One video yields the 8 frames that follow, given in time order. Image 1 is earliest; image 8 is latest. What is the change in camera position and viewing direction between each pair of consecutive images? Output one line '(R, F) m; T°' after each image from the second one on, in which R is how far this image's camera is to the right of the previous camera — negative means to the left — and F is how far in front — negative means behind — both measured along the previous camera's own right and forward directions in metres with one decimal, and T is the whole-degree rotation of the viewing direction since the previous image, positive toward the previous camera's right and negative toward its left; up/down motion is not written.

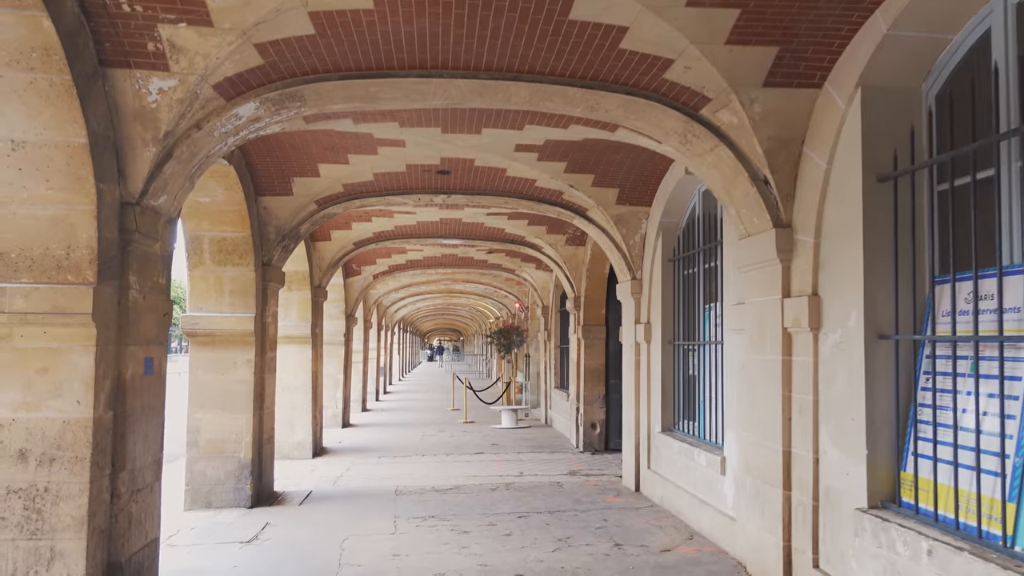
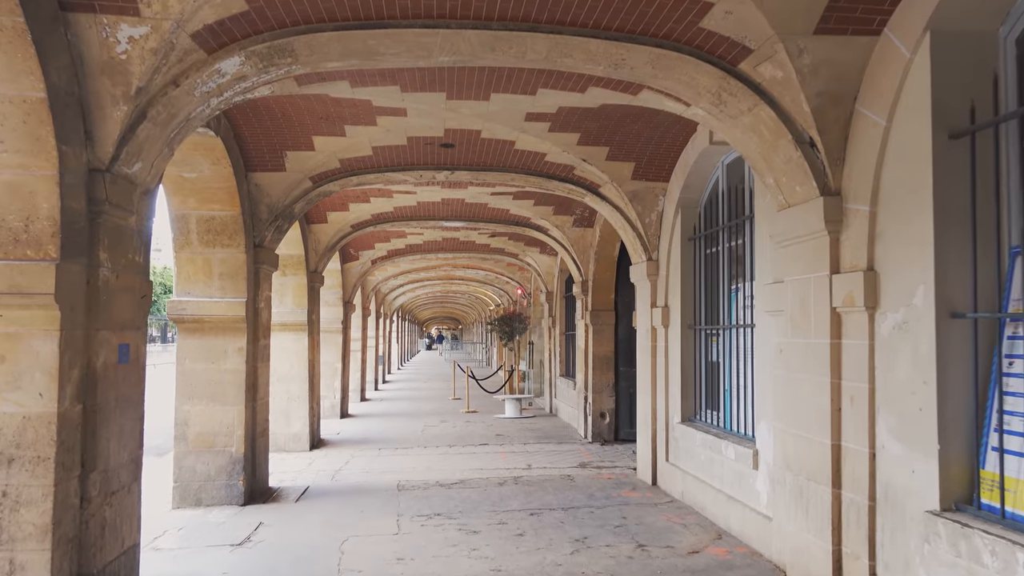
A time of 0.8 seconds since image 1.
(-0.1, +0.5) m; 0°
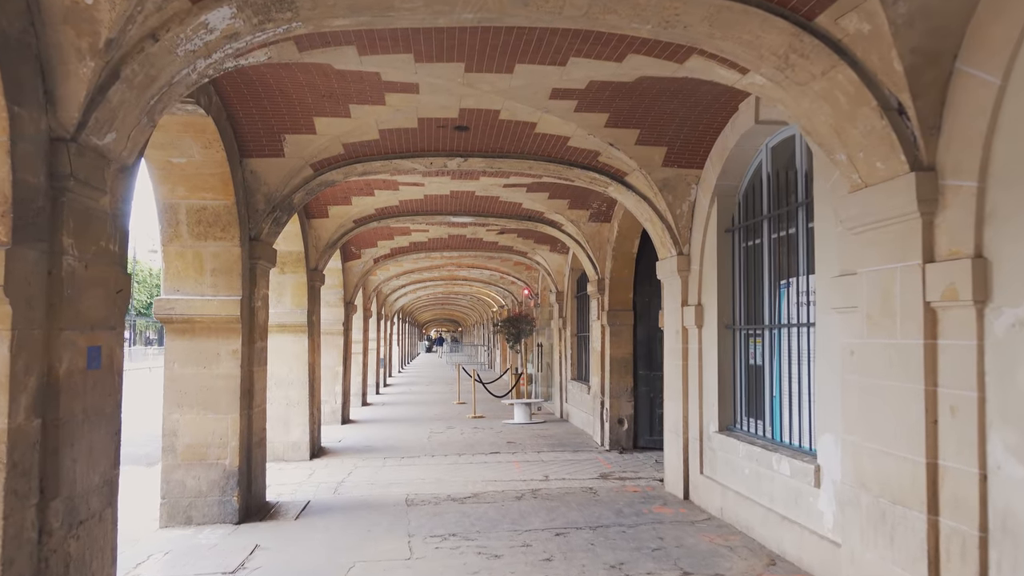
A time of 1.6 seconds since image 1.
(-0.2, +0.6) m; 0°
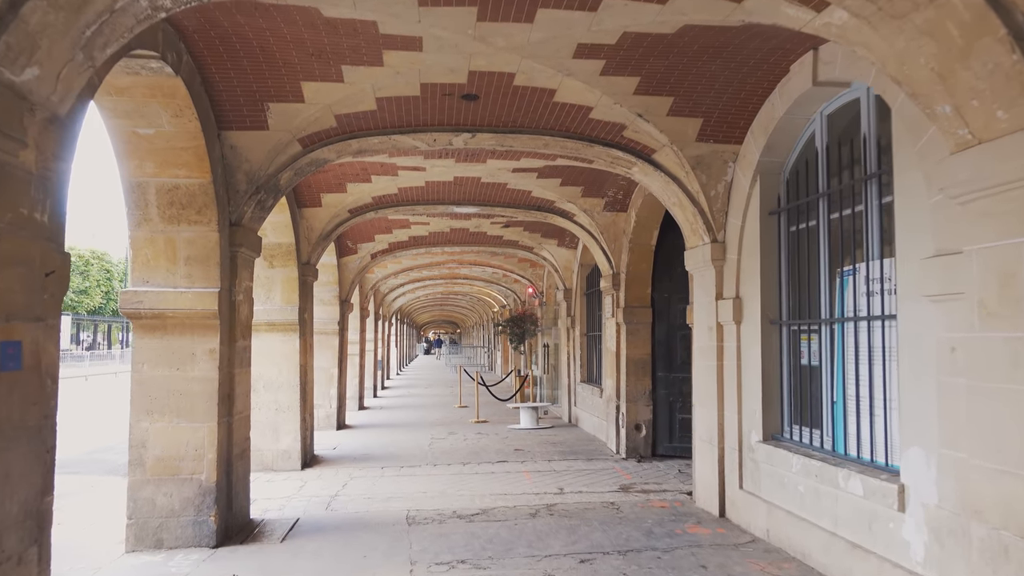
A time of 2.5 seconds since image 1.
(-0.1, +0.8) m; 0°
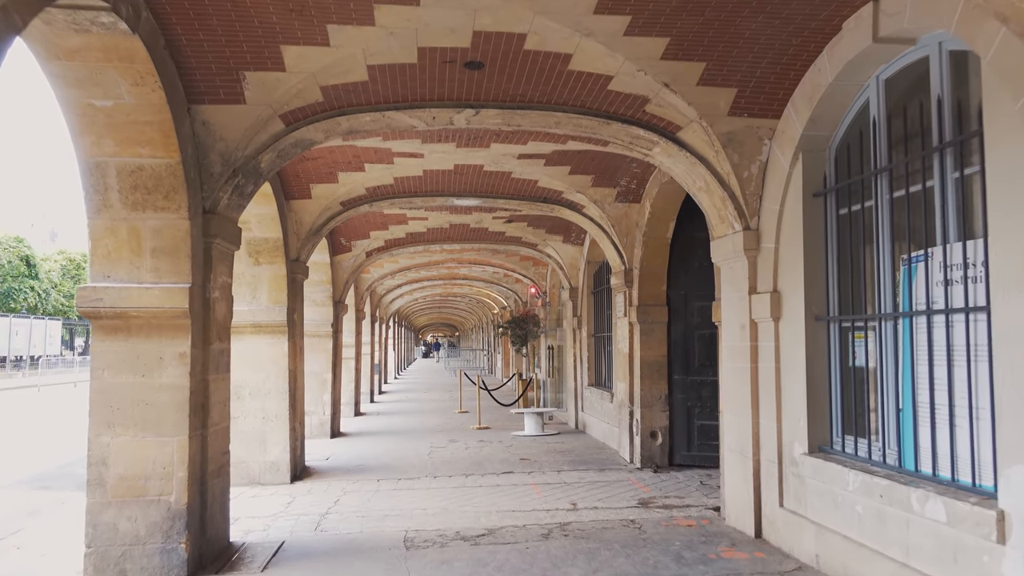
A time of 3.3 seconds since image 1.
(-0.1, +0.7) m; 0°
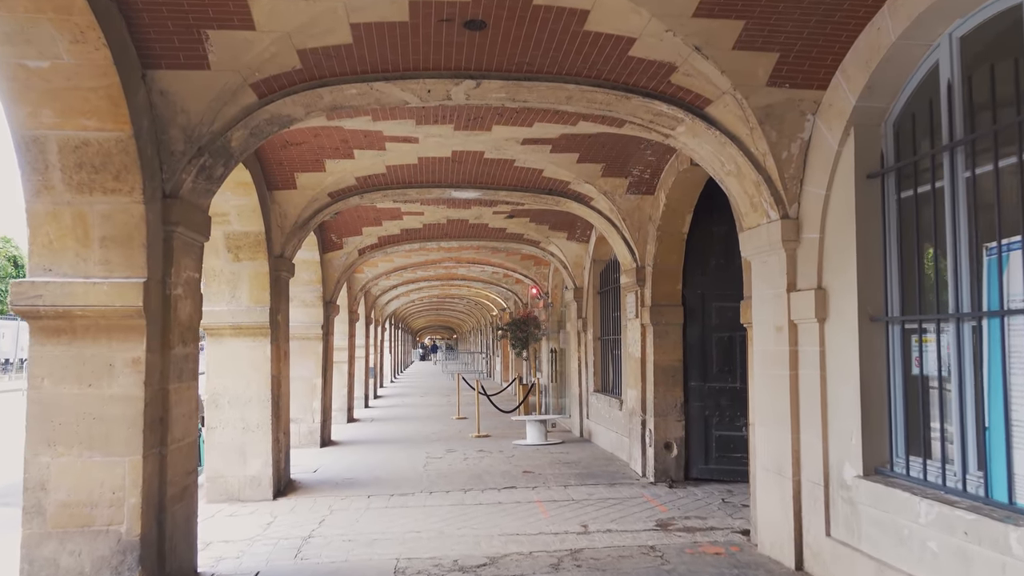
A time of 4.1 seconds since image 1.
(0.0, +0.7) m; 0°
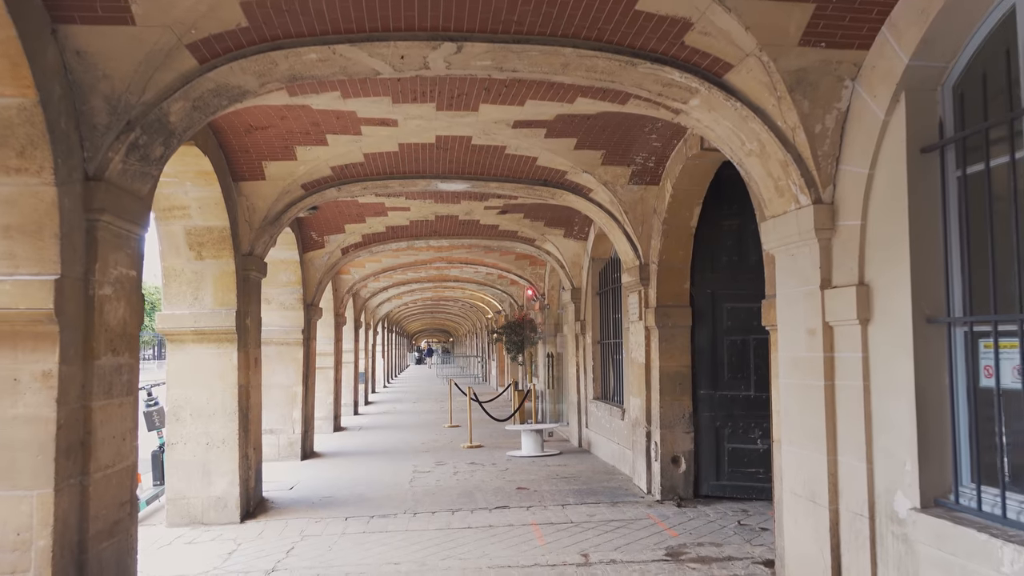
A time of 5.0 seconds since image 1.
(0.0, +0.7) m; 0°
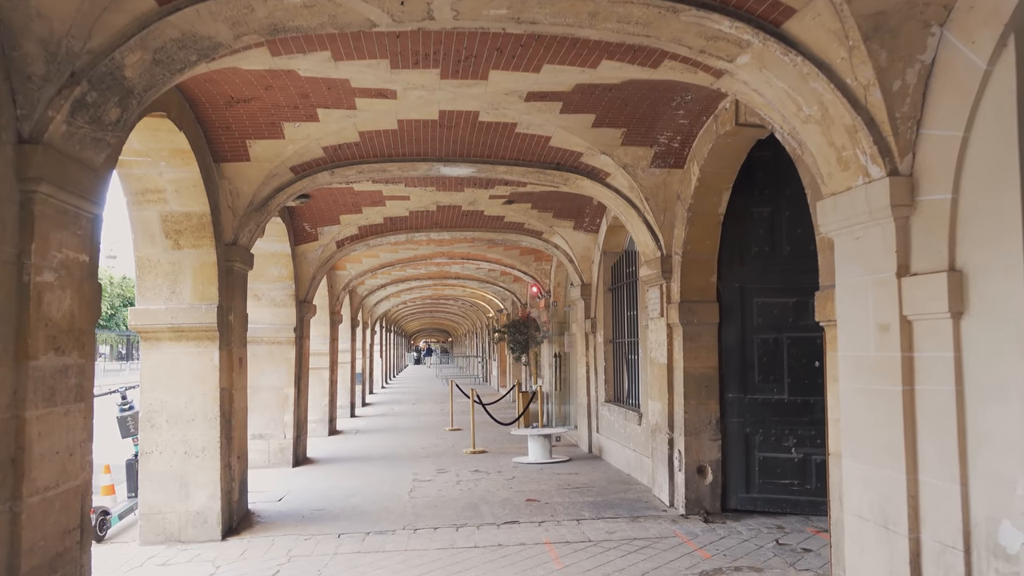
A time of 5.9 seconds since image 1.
(-0.1, +0.7) m; 0°
